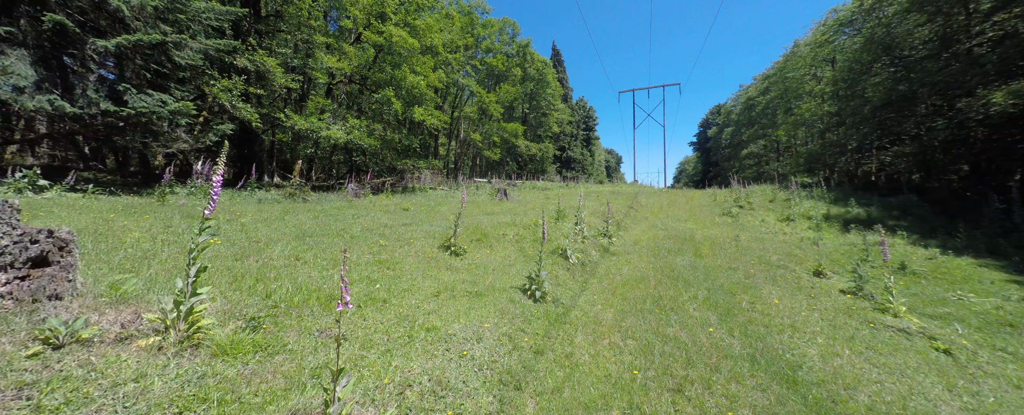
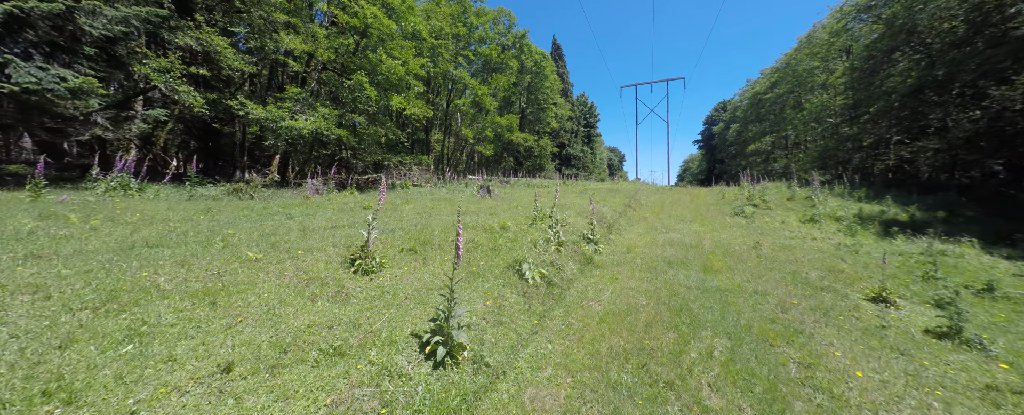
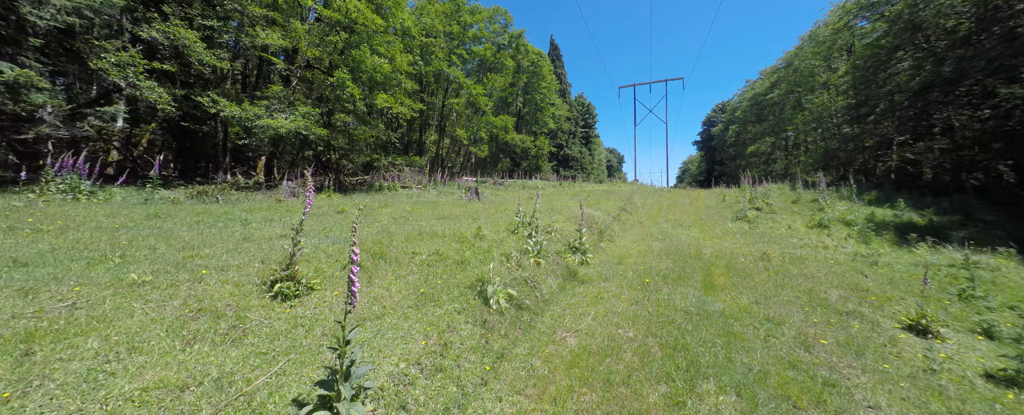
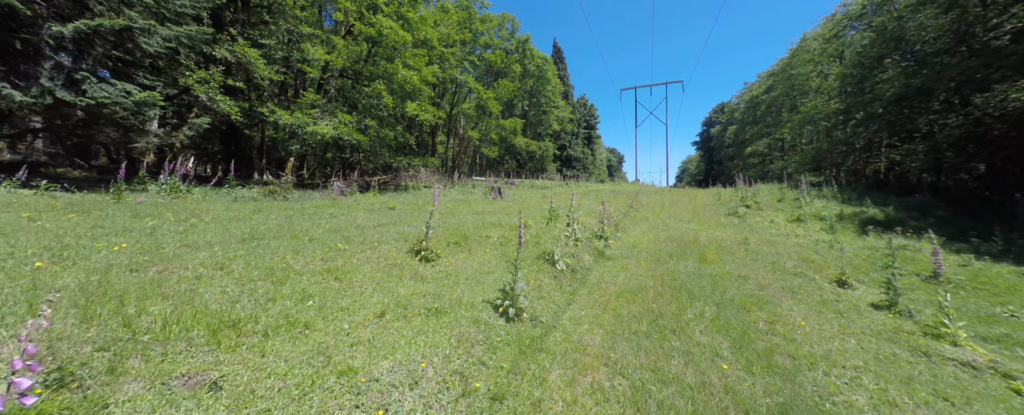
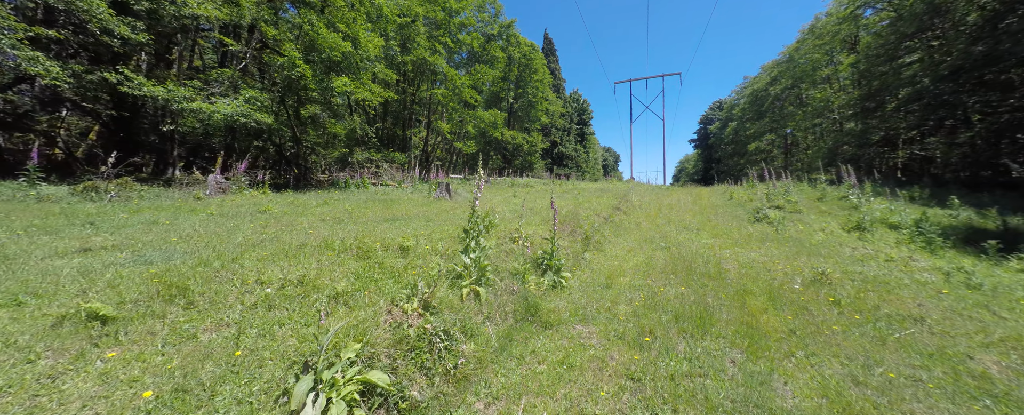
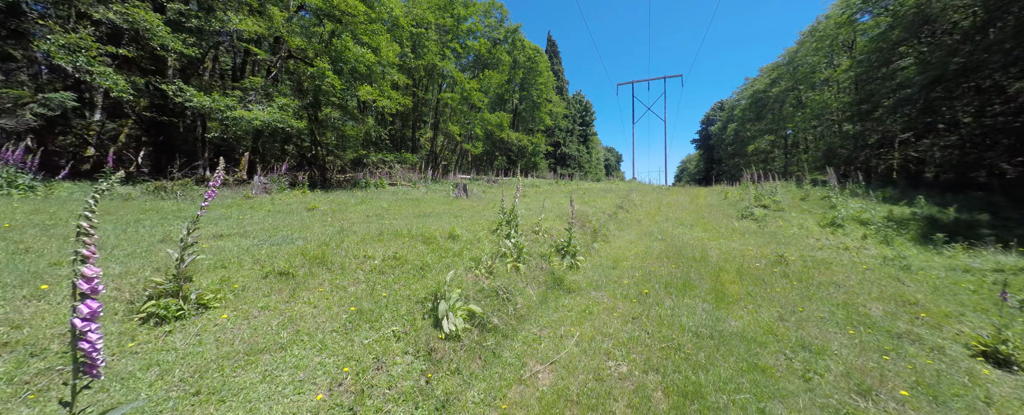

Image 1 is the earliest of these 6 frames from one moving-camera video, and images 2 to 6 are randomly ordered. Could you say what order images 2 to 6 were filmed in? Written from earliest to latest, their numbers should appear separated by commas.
4, 2, 3, 6, 5
